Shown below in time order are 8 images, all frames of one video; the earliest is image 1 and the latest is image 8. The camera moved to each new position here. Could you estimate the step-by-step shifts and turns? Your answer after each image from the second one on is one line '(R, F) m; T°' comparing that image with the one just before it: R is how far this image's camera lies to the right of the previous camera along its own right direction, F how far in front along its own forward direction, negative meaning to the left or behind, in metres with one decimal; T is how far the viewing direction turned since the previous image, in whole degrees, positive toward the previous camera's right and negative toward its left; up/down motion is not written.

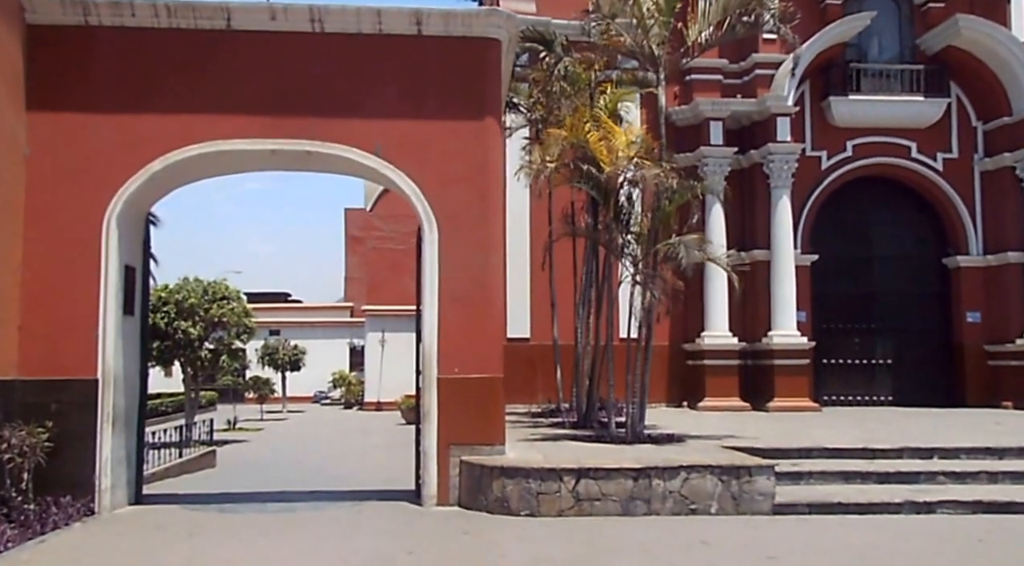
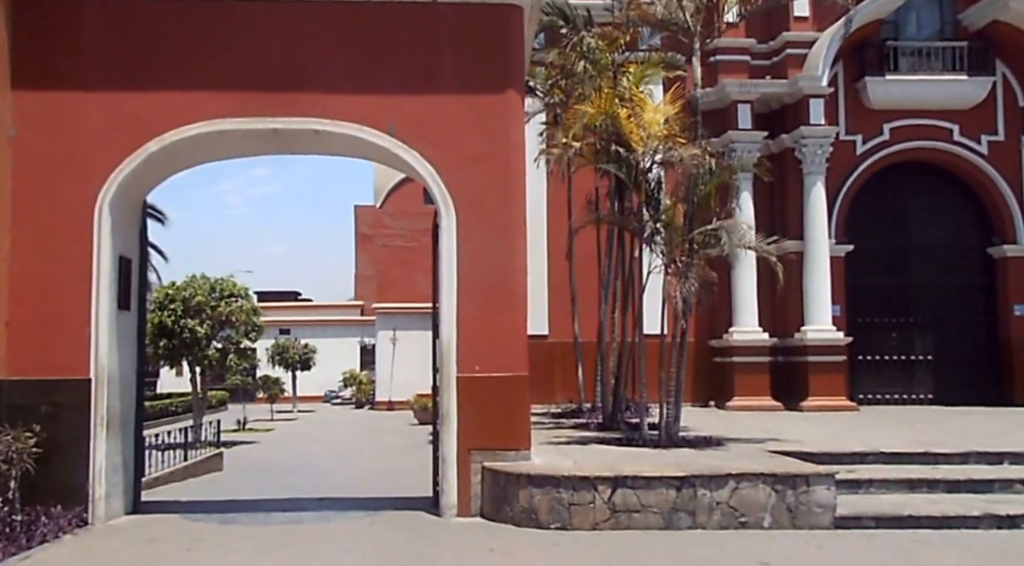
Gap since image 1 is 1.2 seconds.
(-0.2, +0.7) m; -1°
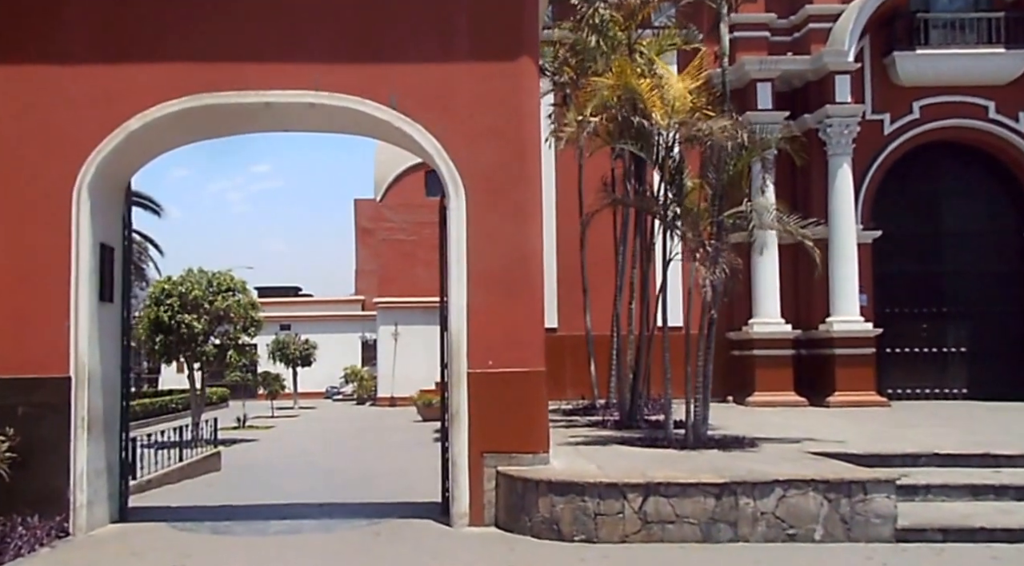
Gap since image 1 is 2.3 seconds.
(-0.1, +0.7) m; 0°
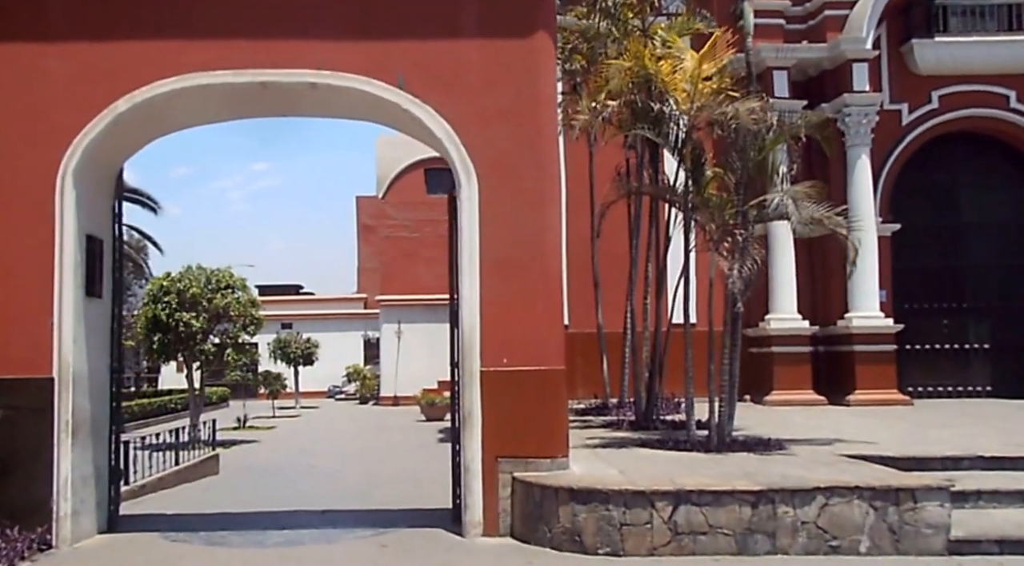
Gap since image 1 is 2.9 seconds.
(-0.1, +0.5) m; 0°
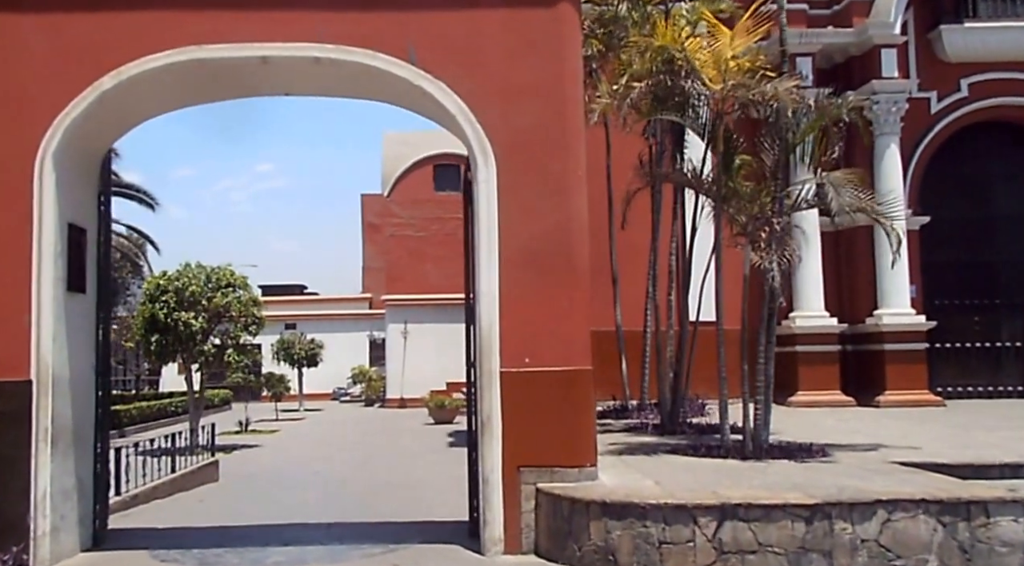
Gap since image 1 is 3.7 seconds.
(-0.1, +0.6) m; 0°
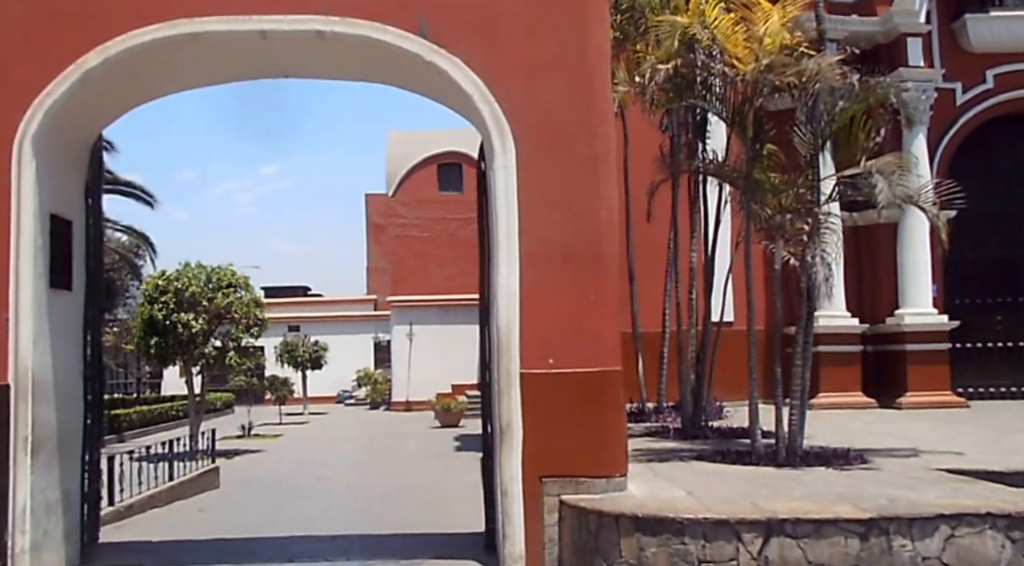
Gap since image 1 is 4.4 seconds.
(-0.1, +0.4) m; 0°
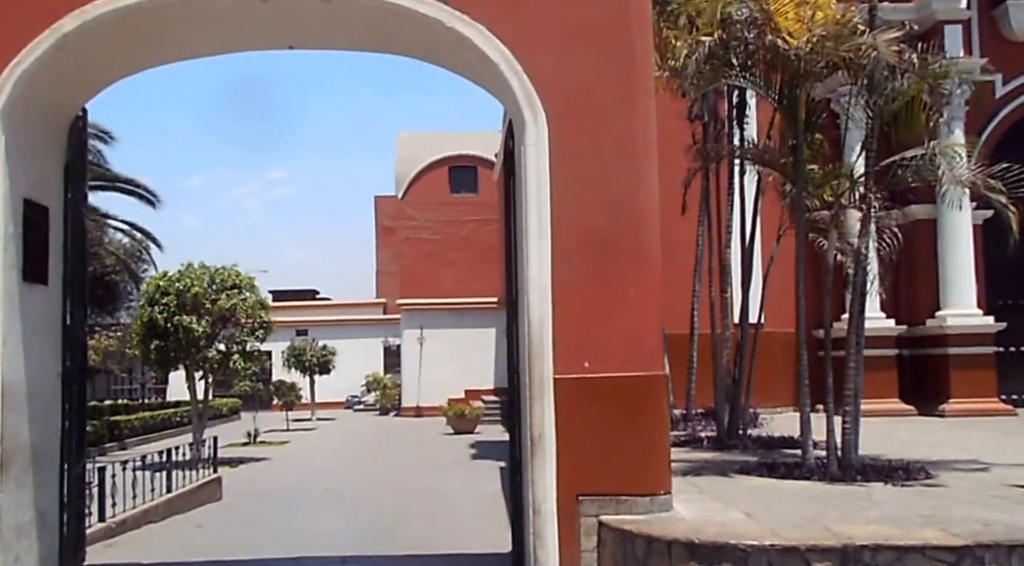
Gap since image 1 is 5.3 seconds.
(-0.1, +0.6) m; -1°
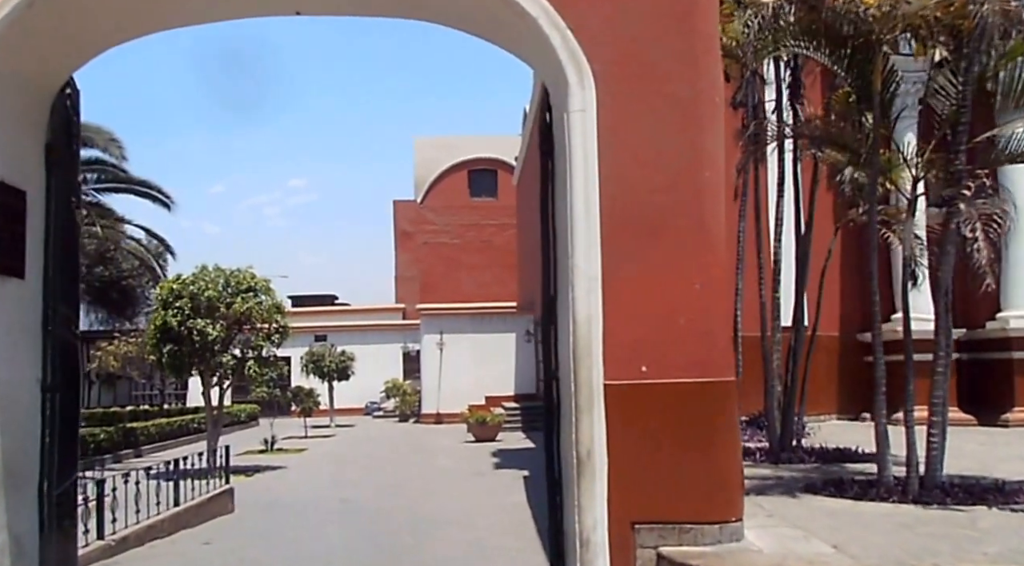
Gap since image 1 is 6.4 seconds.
(-0.1, +0.7) m; -1°
